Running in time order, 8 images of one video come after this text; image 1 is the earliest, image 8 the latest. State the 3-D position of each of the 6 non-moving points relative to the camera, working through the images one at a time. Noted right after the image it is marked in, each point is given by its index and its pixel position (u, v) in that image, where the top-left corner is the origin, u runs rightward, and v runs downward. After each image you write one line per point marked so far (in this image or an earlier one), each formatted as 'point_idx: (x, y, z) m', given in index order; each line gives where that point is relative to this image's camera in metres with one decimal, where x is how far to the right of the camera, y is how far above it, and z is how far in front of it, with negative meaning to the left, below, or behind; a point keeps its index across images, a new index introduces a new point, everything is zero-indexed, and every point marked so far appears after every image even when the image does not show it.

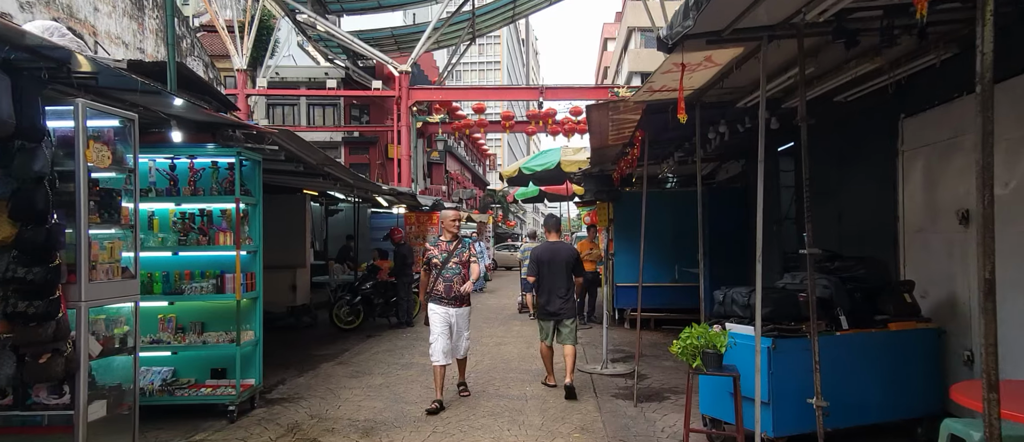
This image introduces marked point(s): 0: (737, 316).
0: (+1.5, -0.6, +3.7) m
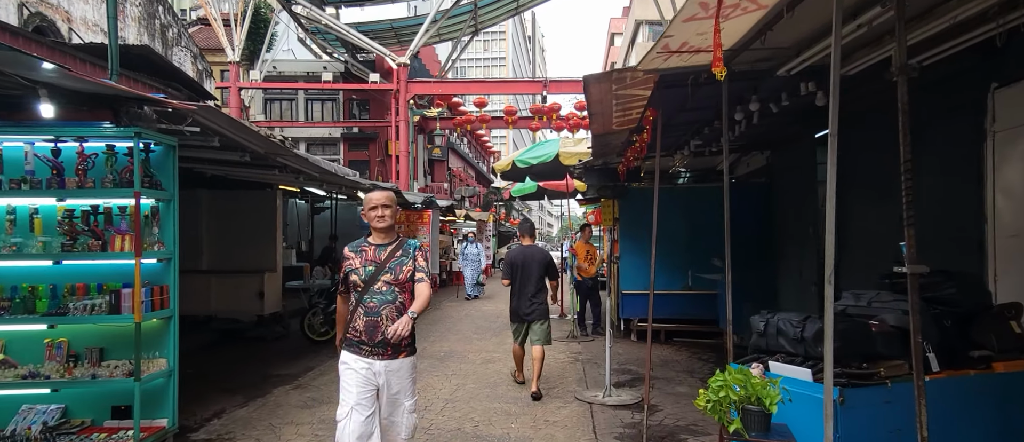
0: (+1.3, -0.6, +2.7) m
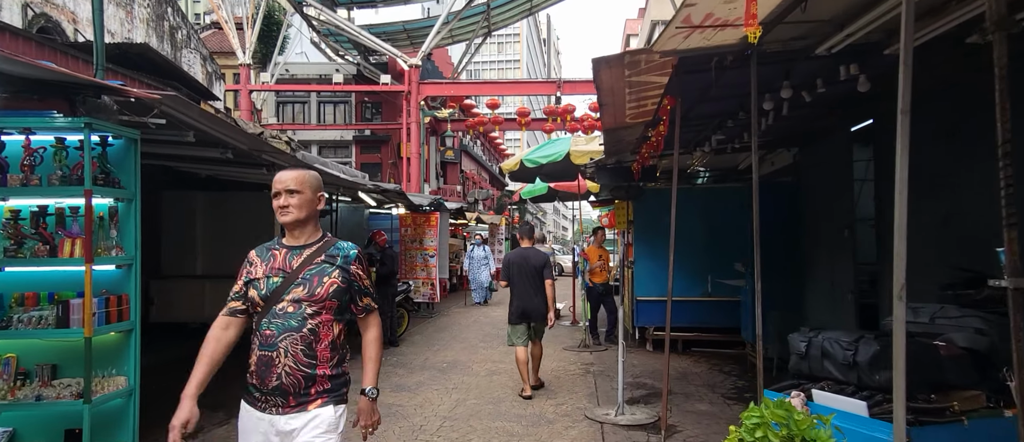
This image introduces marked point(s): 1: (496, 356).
0: (+1.3, -0.6, +2.3) m
1: (-0.2, -1.8, +7.5) m
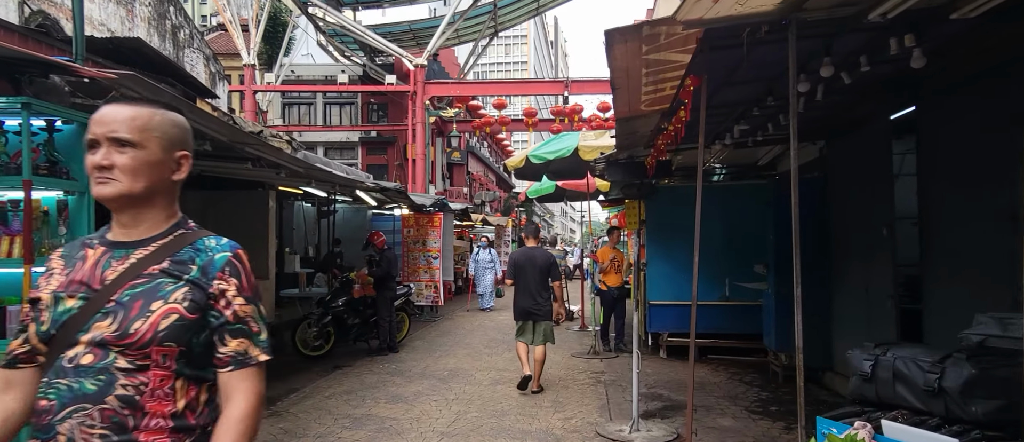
0: (+1.3, -0.6, +1.9) m
1: (-0.1, -1.8, +7.1) m
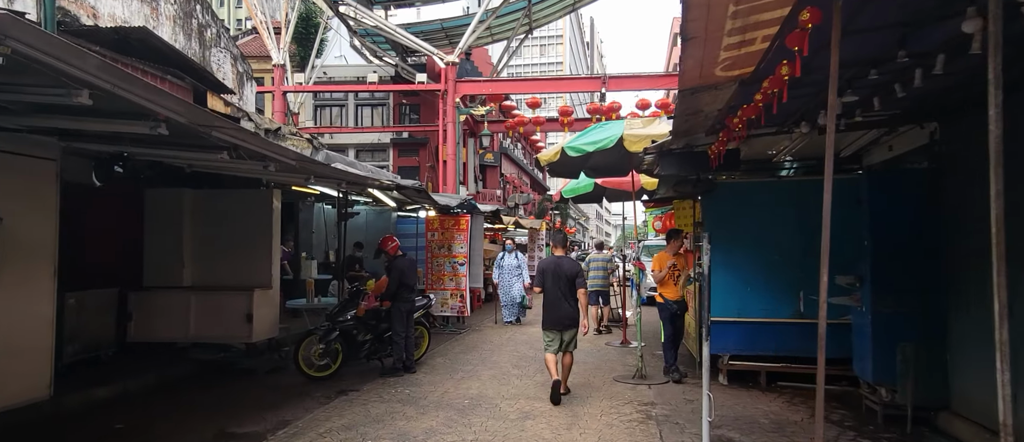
0: (+1.3, -0.6, +0.8) m
1: (+0.2, -1.8, +6.1) m
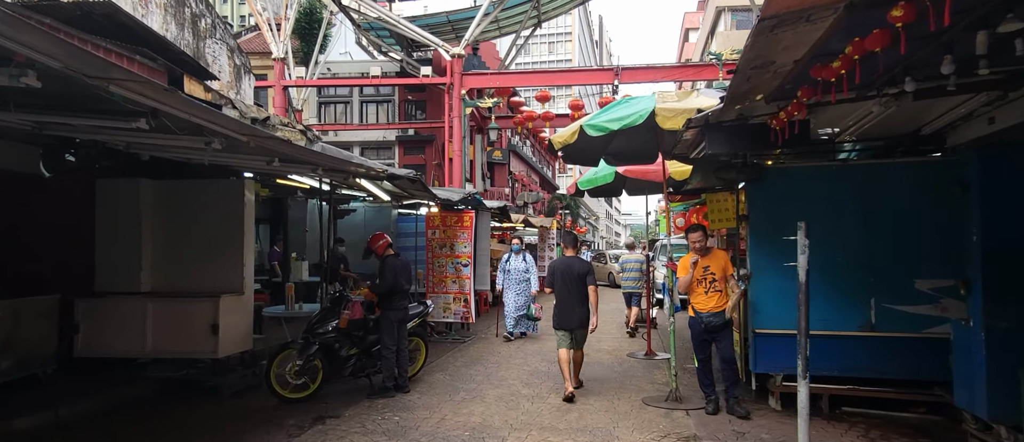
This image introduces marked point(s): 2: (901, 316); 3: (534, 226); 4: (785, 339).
0: (+1.3, -0.5, -0.2) m
1: (+0.3, -1.7, +5.1) m
2: (+3.4, -0.8, +5.0) m
3: (+0.8, -0.2, +19.1) m
4: (+2.5, -1.1, +5.2) m
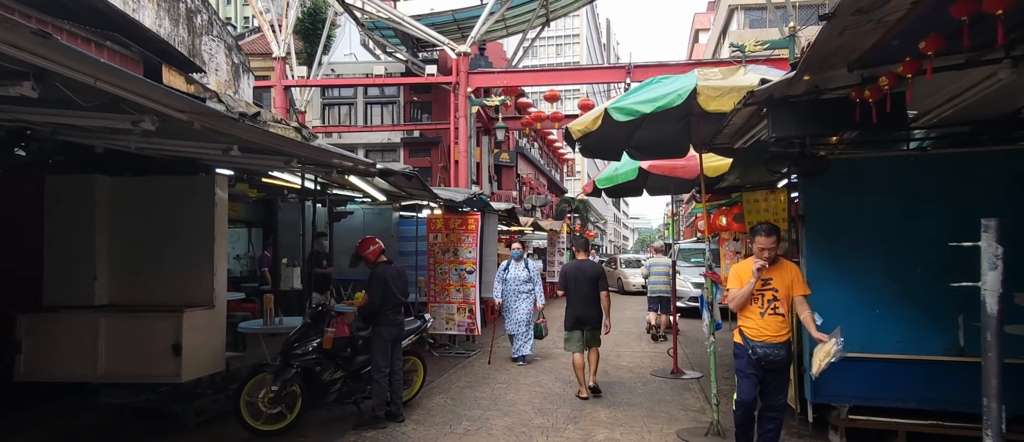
0: (+1.3, -0.5, -1.1) m
1: (+0.4, -1.7, +4.2) m
2: (+3.5, -0.8, +4.1) m
3: (+1.0, -0.3, +18.3) m
4: (+2.6, -1.1, +4.4) m
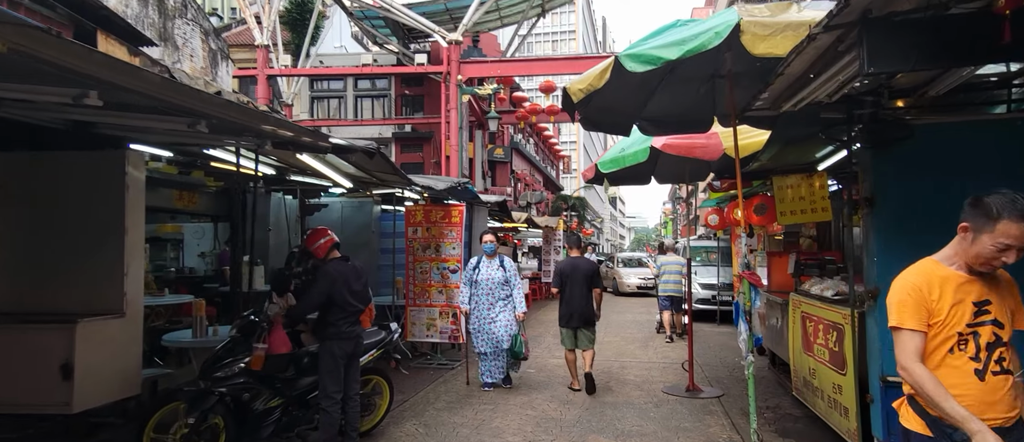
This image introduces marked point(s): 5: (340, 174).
0: (+1.3, -0.4, -2.1) m
1: (+0.3, -1.7, +3.2) m
2: (+3.4, -0.7, +3.1) m
3: (+0.8, -0.1, +17.3) m
4: (+2.5, -1.0, +3.3) m
5: (-1.8, +0.5, +6.0) m
